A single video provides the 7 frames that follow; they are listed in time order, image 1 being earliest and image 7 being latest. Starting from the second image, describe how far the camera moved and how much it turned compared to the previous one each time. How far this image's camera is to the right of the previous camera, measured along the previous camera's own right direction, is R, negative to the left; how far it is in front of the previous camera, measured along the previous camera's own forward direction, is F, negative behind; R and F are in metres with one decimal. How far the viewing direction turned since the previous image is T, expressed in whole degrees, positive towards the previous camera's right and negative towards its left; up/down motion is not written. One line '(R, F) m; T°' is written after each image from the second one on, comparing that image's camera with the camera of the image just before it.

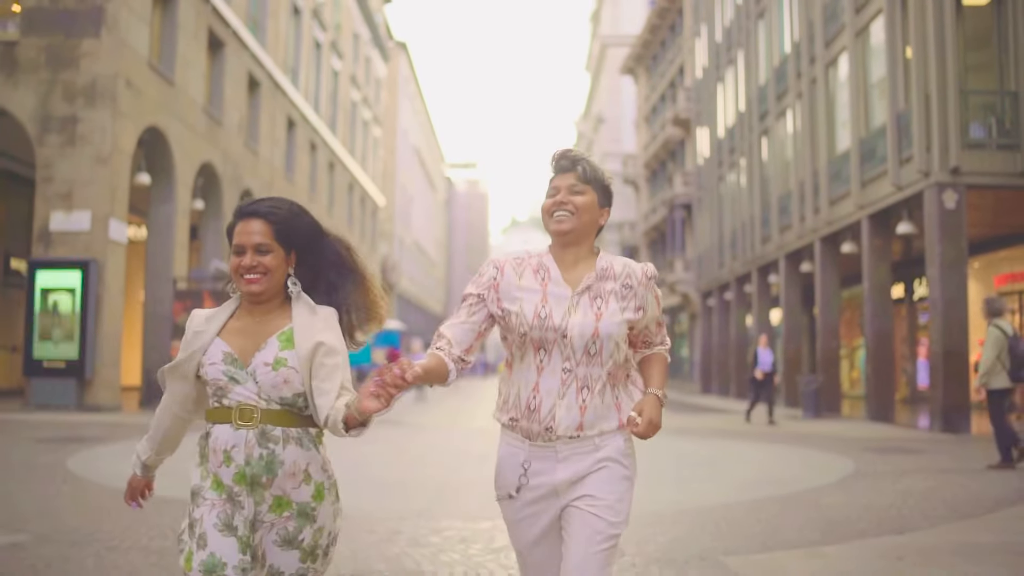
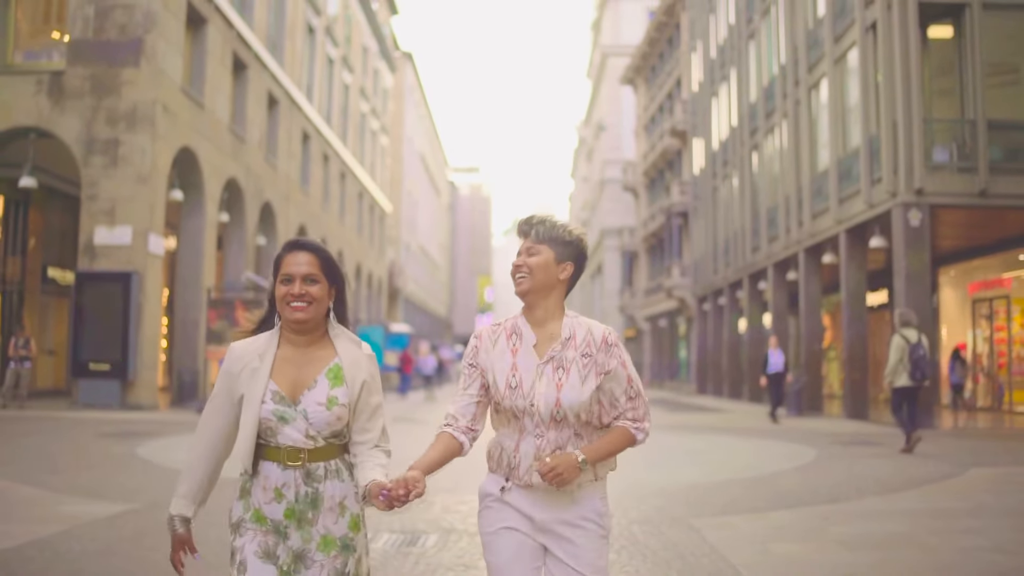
(-0.1, -1.7) m; 0°
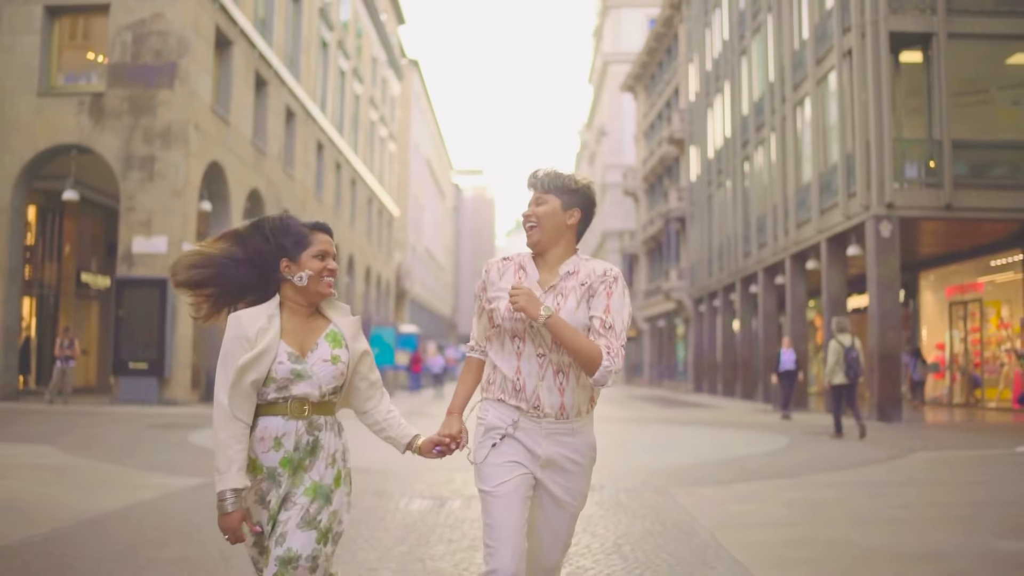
(-0.1, -1.7) m; 0°
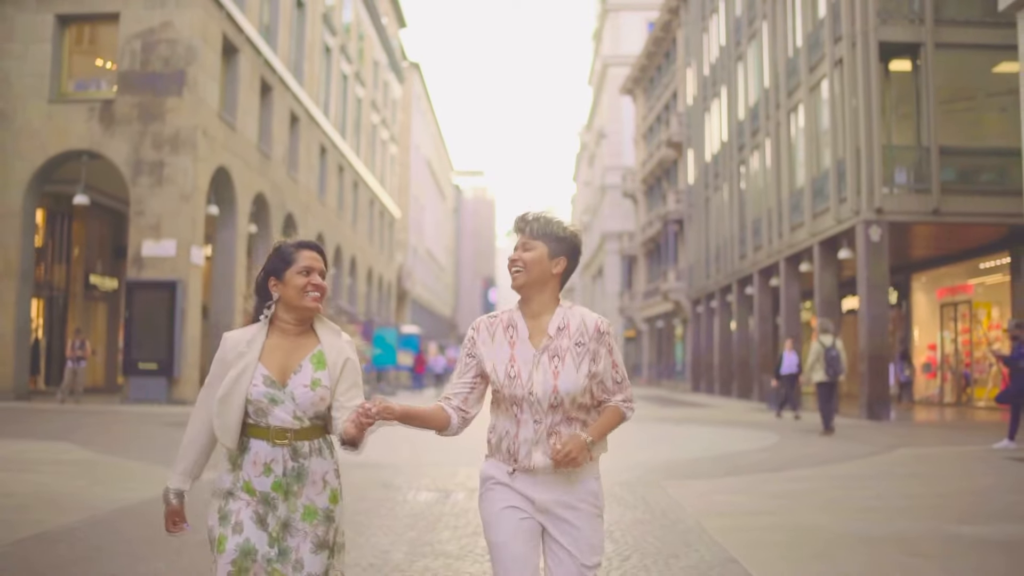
(0.0, -0.6) m; 0°
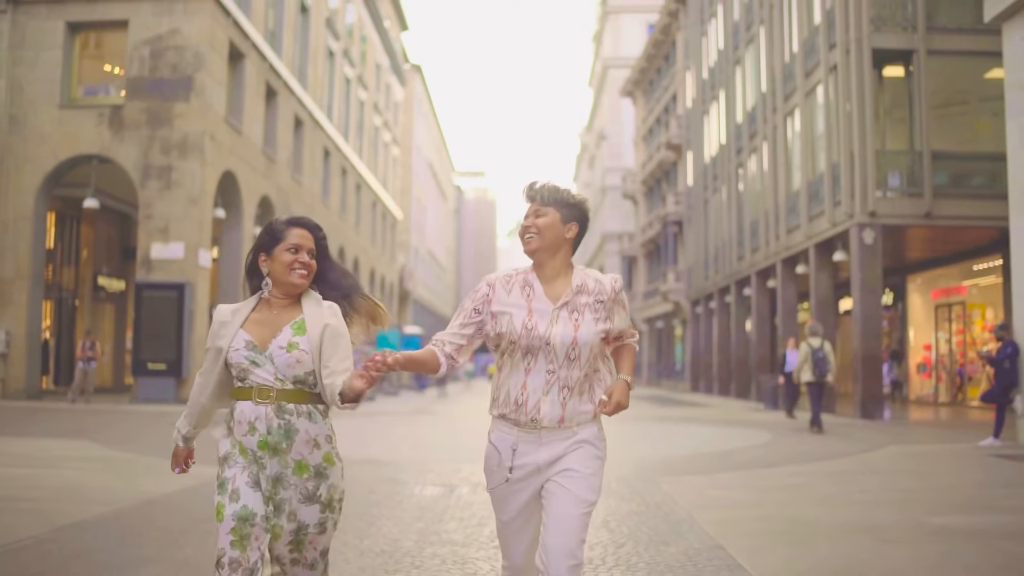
(0.0, -0.5) m; 0°
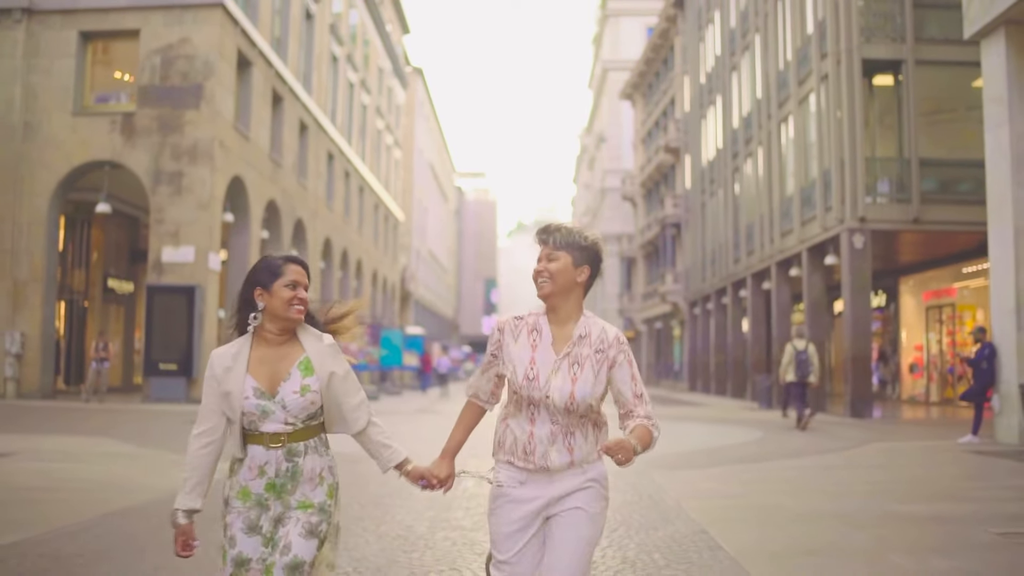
(0.0, -0.7) m; 0°
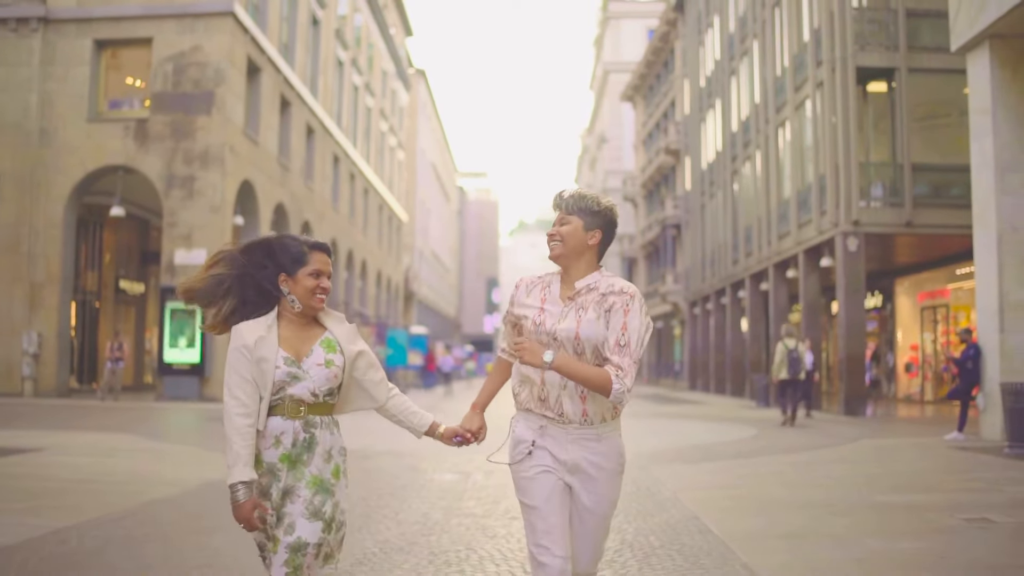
(-0.1, -0.6) m; 0°
